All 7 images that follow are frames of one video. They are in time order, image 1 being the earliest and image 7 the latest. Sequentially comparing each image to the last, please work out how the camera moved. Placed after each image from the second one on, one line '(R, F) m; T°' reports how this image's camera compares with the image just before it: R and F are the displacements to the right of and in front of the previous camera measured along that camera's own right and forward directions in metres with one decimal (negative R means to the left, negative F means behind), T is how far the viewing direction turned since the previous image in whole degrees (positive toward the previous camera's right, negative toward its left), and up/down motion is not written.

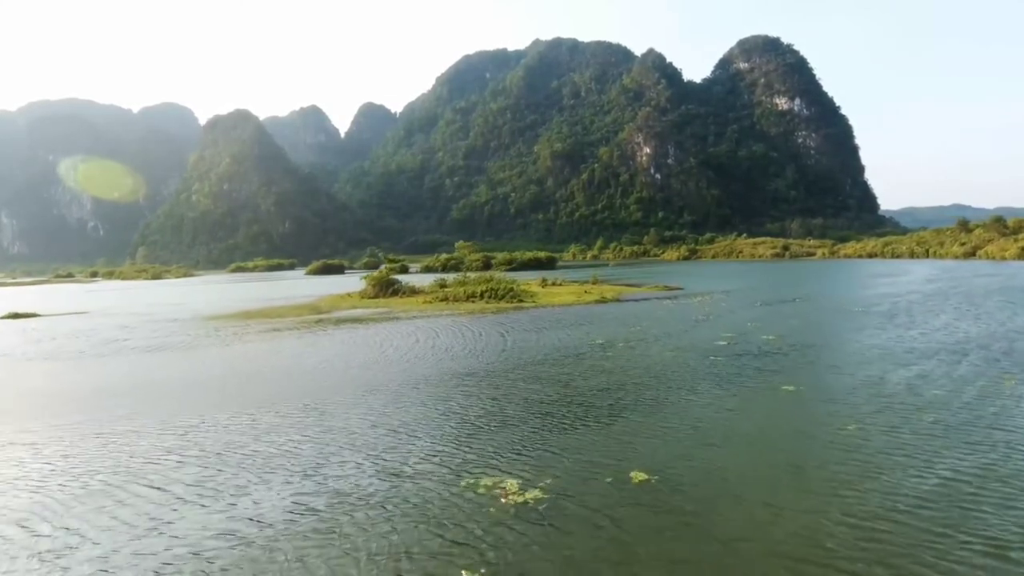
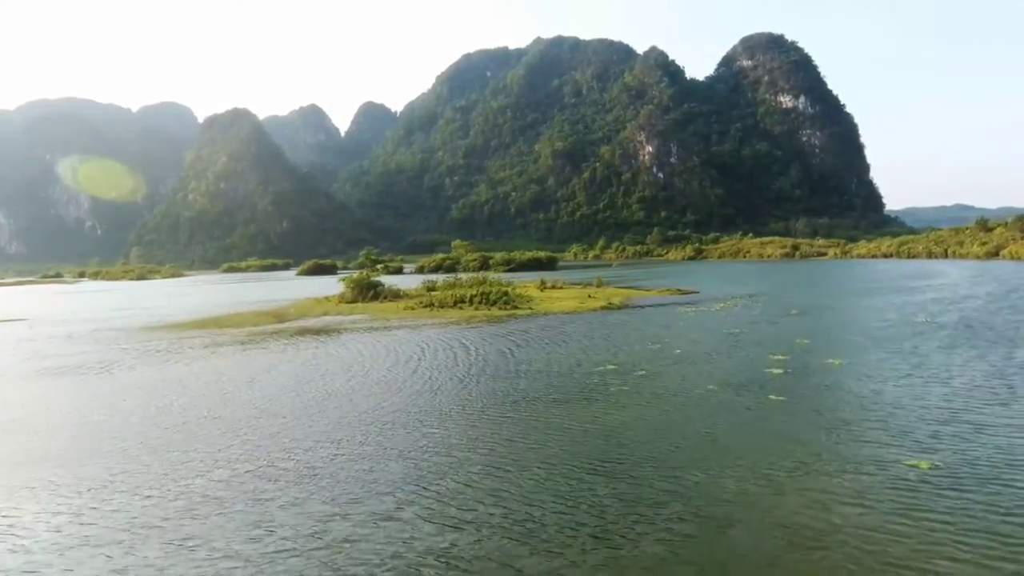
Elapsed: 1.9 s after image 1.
(+0.4, +5.6) m; 0°
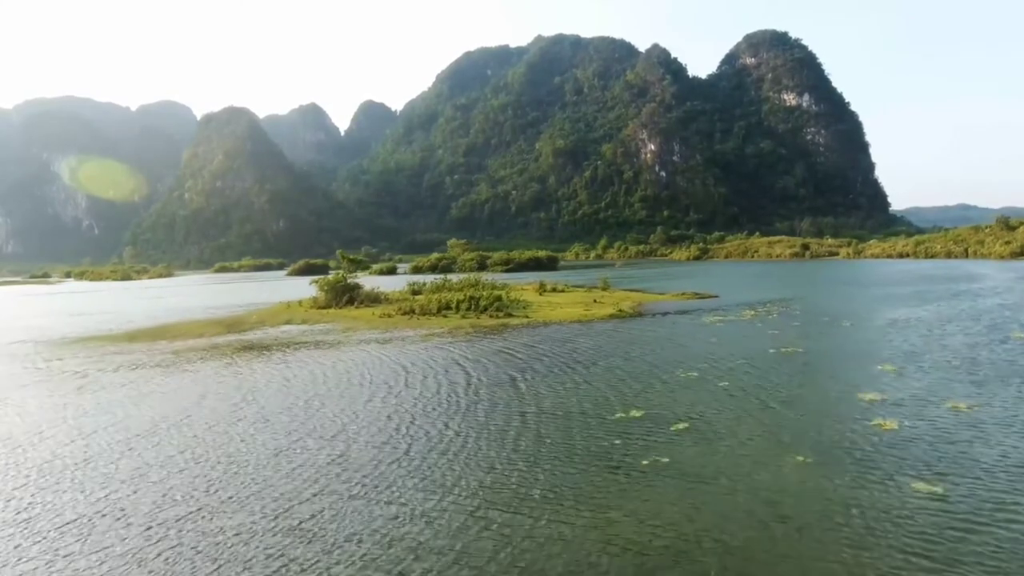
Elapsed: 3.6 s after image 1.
(+0.4, +5.7) m; 0°
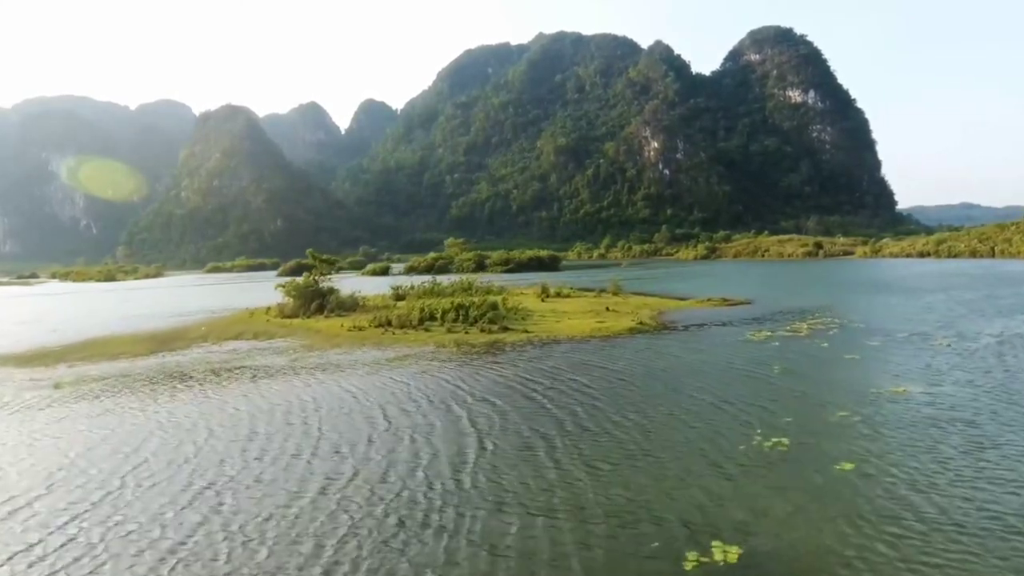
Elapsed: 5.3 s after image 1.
(+0.2, +6.1) m; 0°
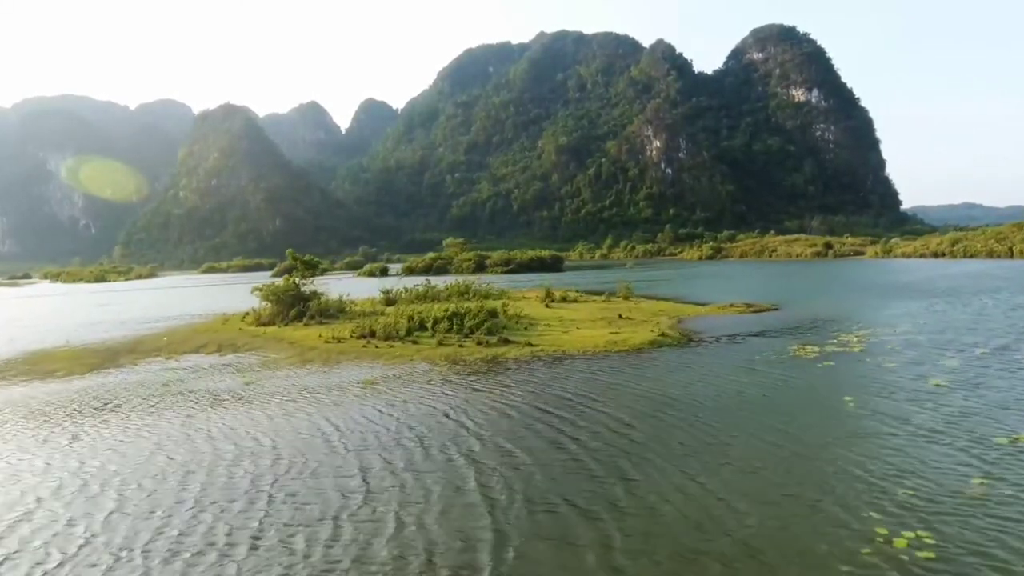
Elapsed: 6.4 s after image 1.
(0.0, +3.7) m; 0°
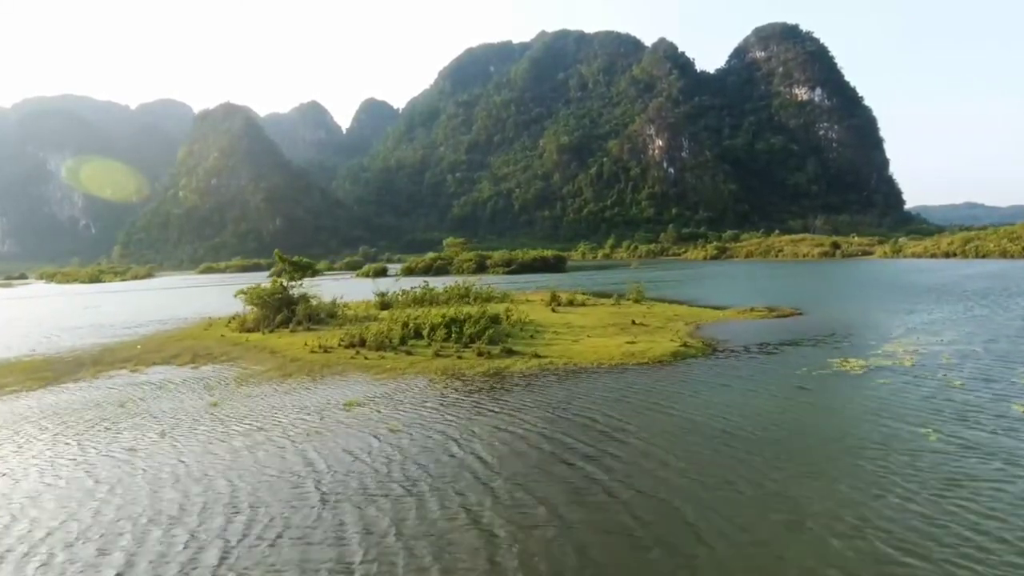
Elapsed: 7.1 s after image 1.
(-0.1, +2.4) m; 0°
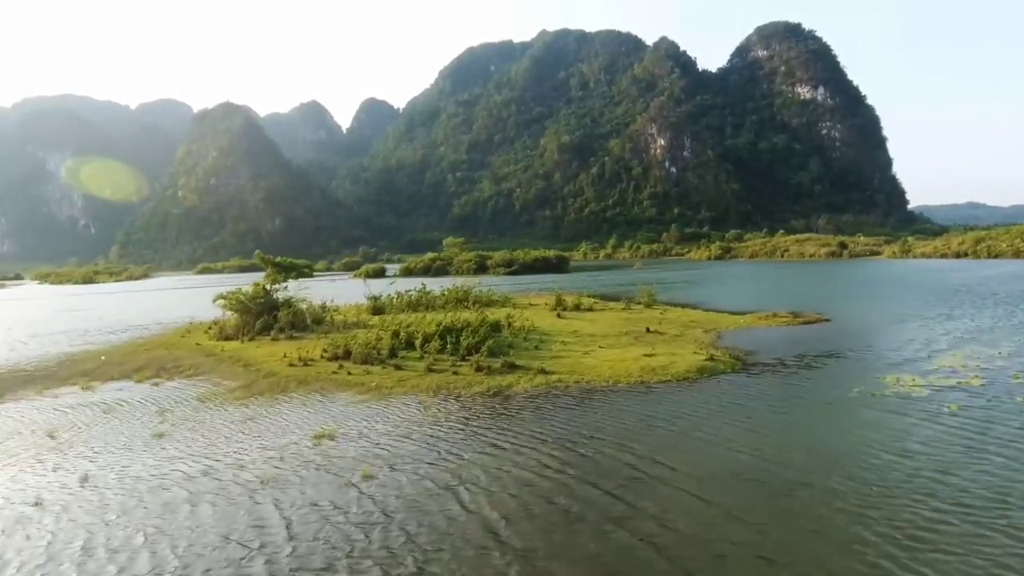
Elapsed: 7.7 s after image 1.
(-0.1, +2.5) m; 0°
